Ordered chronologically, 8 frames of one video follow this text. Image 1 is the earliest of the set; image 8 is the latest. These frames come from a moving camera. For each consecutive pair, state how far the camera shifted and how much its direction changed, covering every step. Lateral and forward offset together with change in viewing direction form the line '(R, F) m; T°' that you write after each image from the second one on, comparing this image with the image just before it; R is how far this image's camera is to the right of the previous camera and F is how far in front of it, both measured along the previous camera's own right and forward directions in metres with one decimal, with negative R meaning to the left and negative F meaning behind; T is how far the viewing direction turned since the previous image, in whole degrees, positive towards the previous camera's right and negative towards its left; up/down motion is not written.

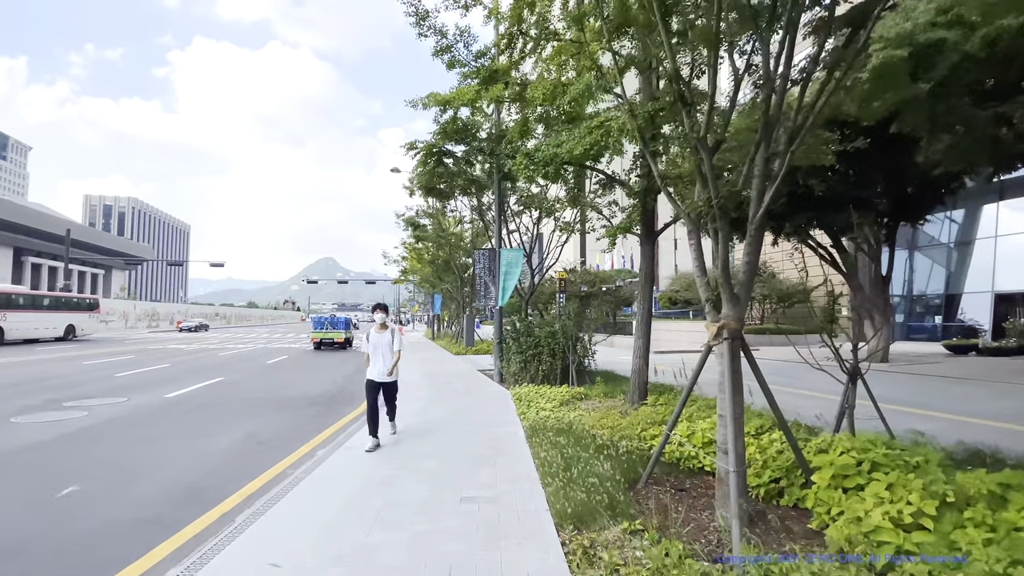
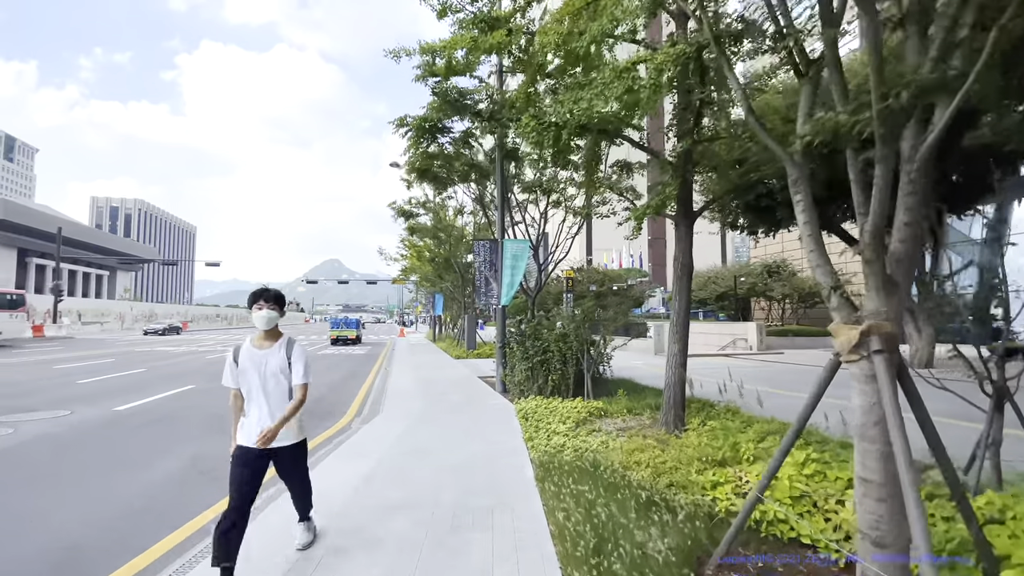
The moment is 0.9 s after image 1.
(0.0, +1.6) m; -1°
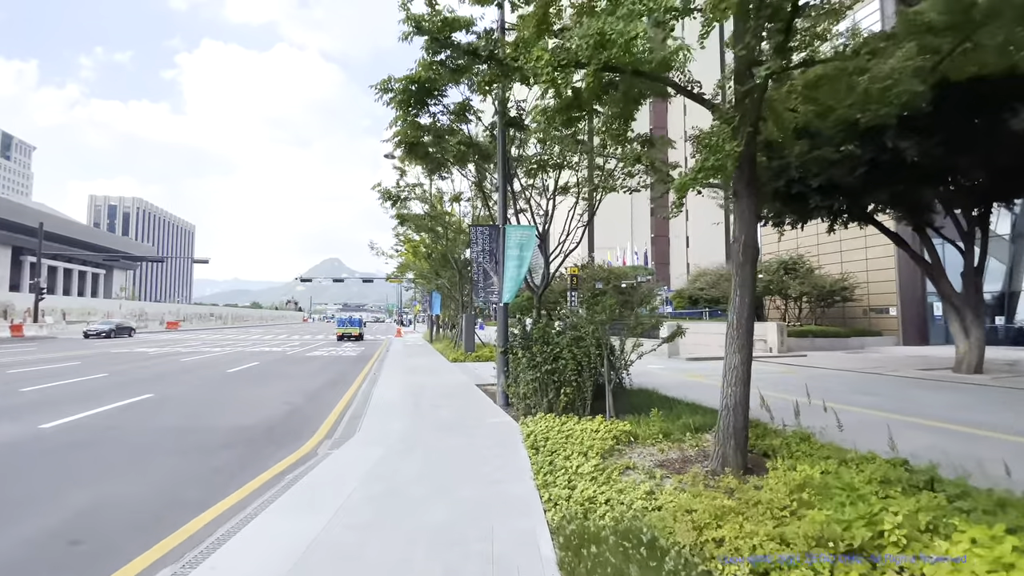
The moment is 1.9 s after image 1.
(-0.1, +1.6) m; 0°
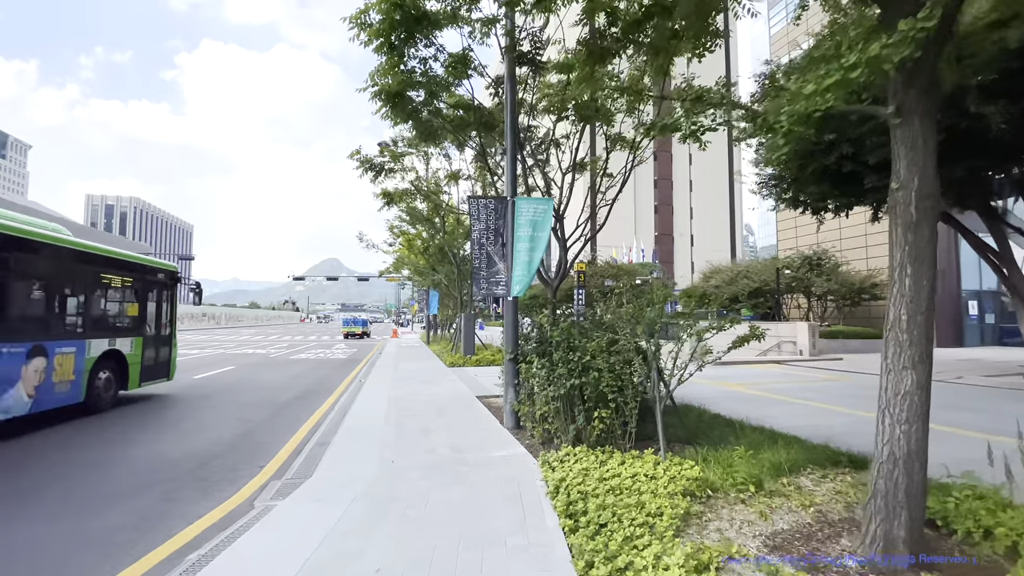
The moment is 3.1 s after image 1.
(-0.2, +2.0) m; 0°
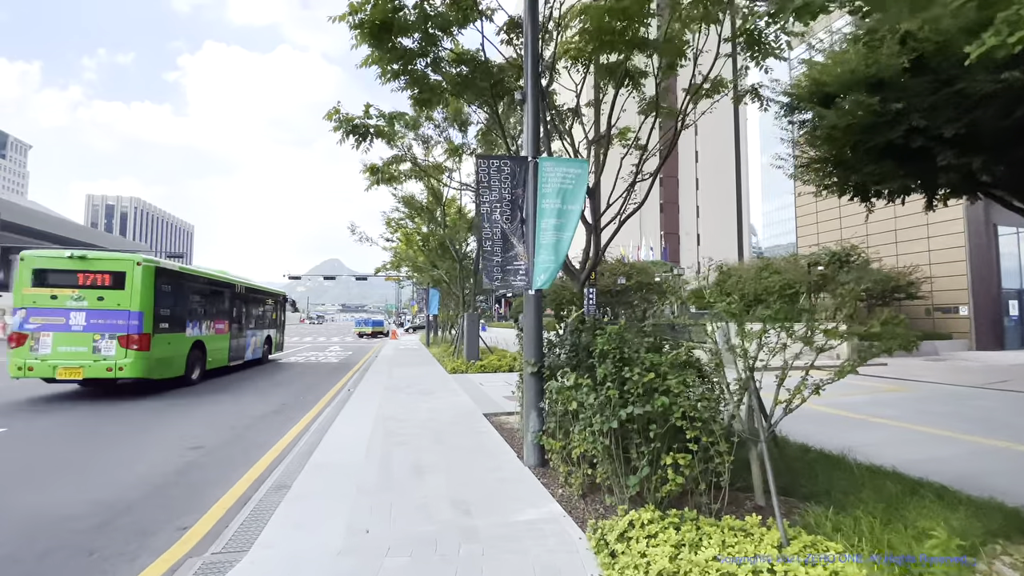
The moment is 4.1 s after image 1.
(-0.2, +1.7) m; 0°
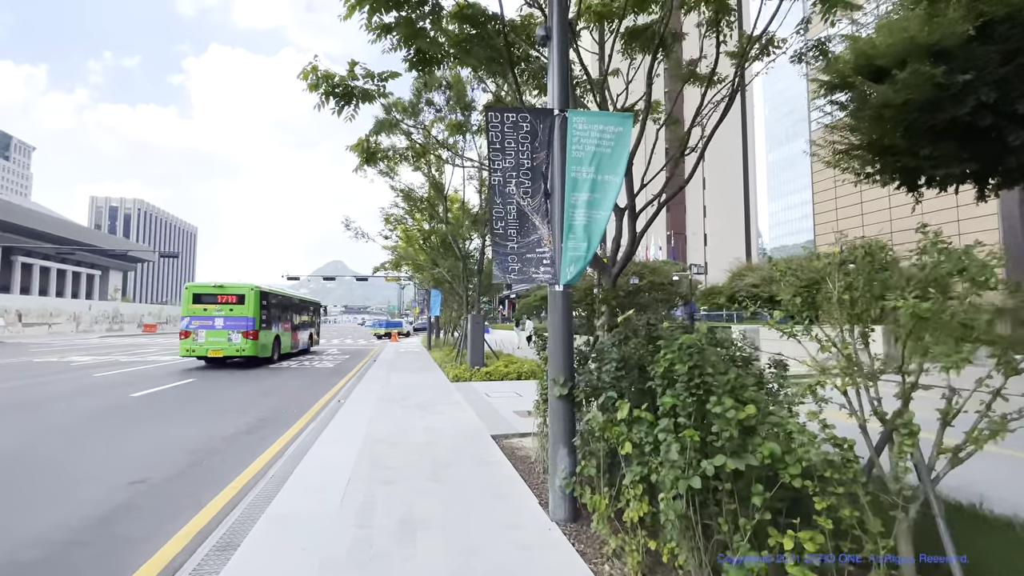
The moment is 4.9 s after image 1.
(-0.1, +1.3) m; 0°
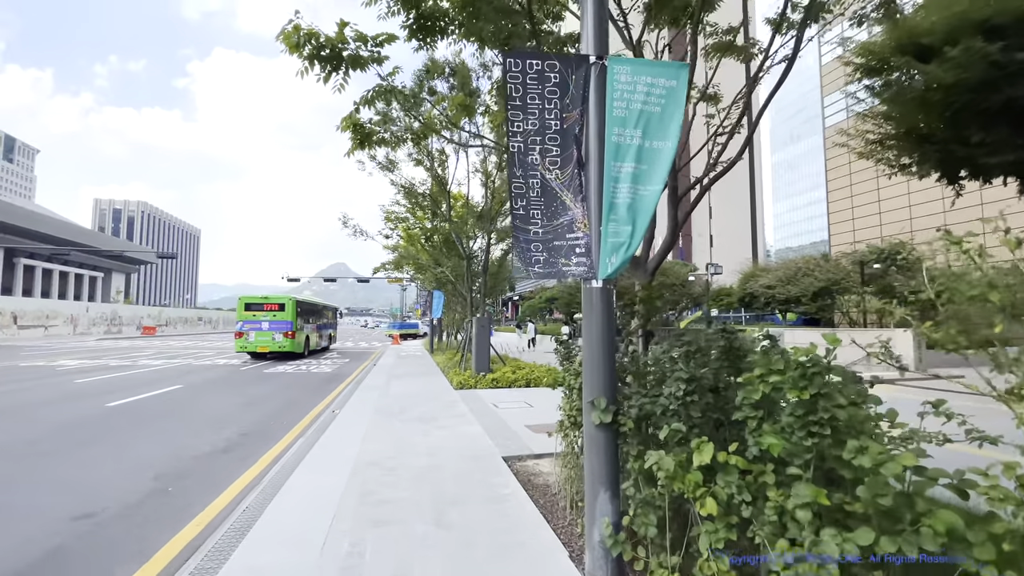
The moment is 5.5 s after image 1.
(-0.1, +0.9) m; 0°
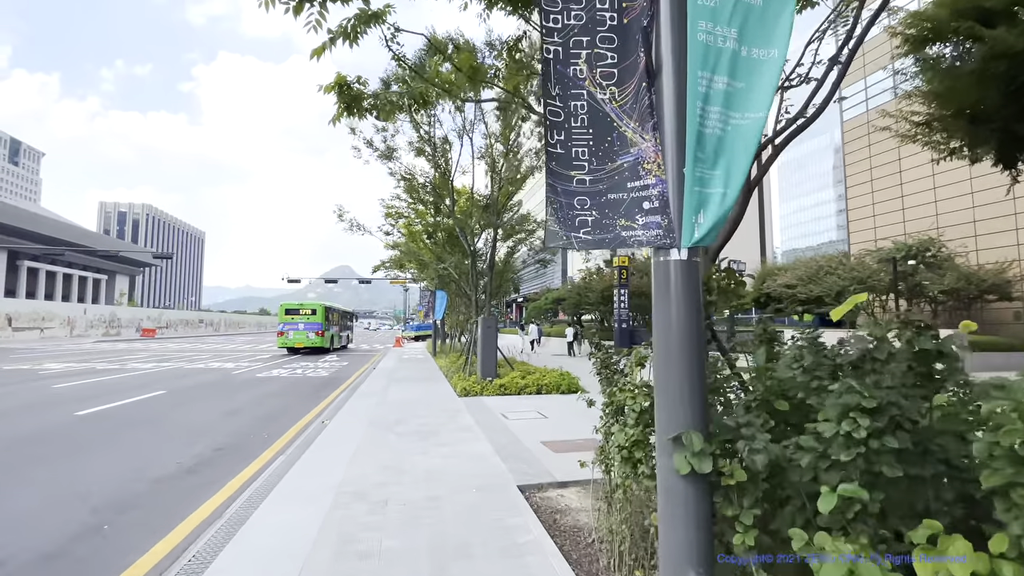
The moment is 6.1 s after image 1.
(-0.1, +1.0) m; 0°
